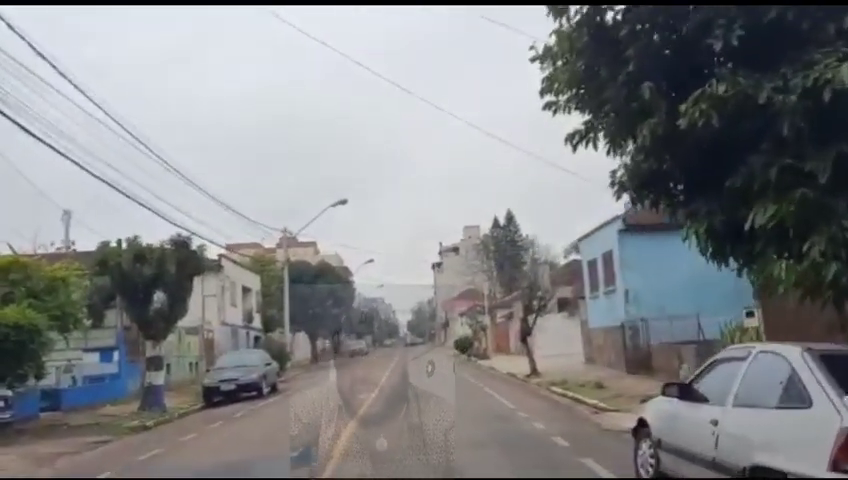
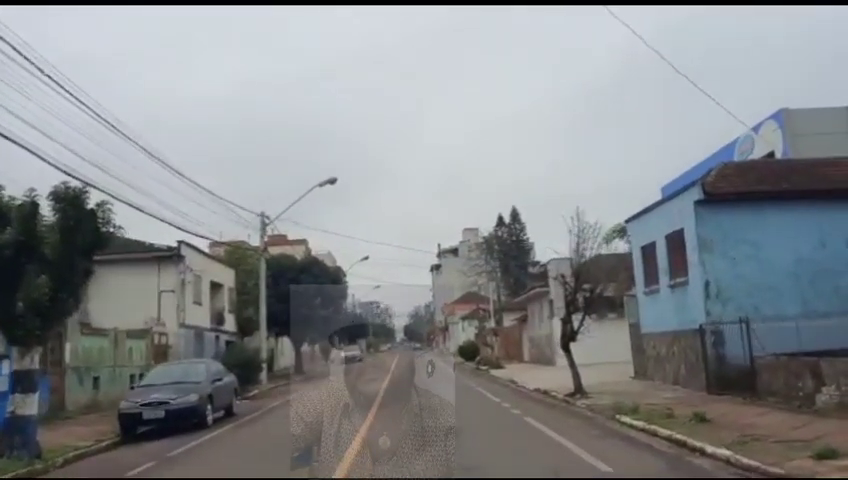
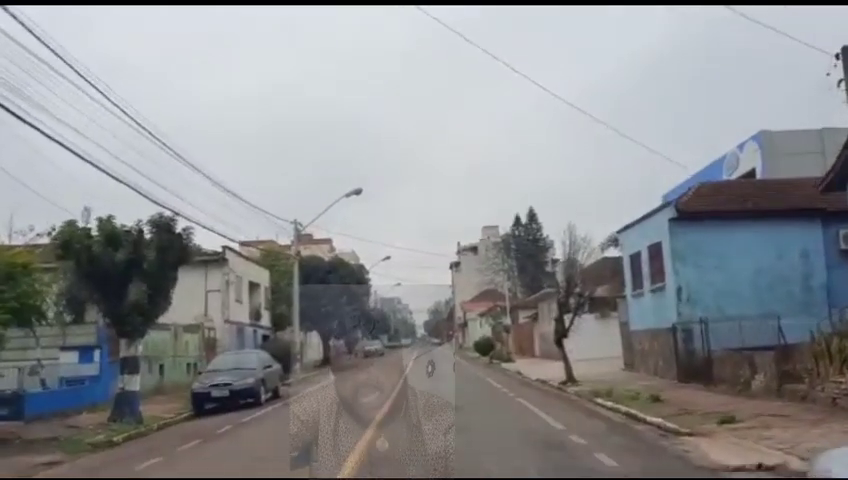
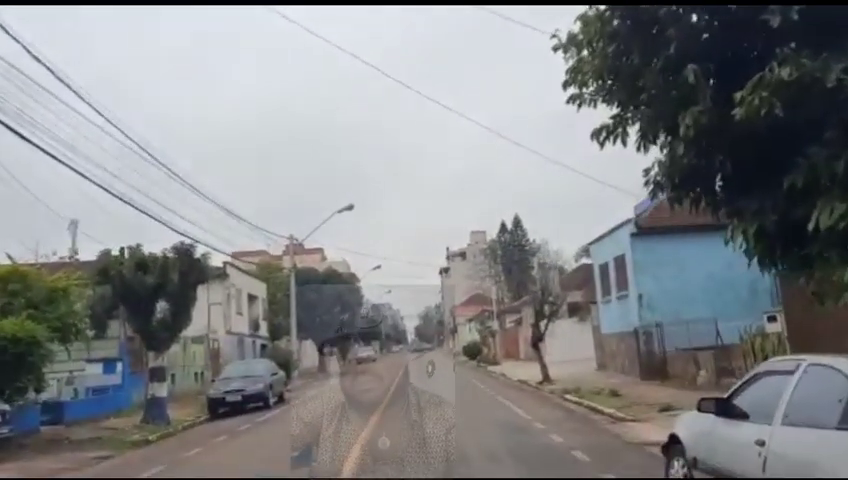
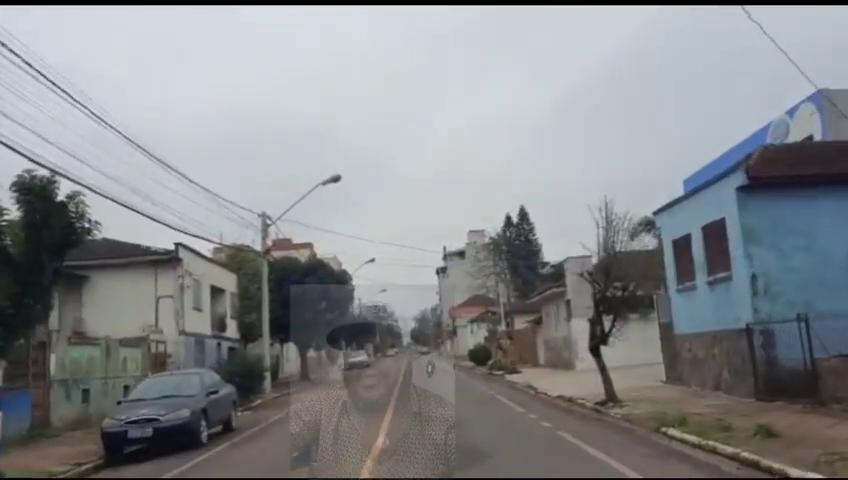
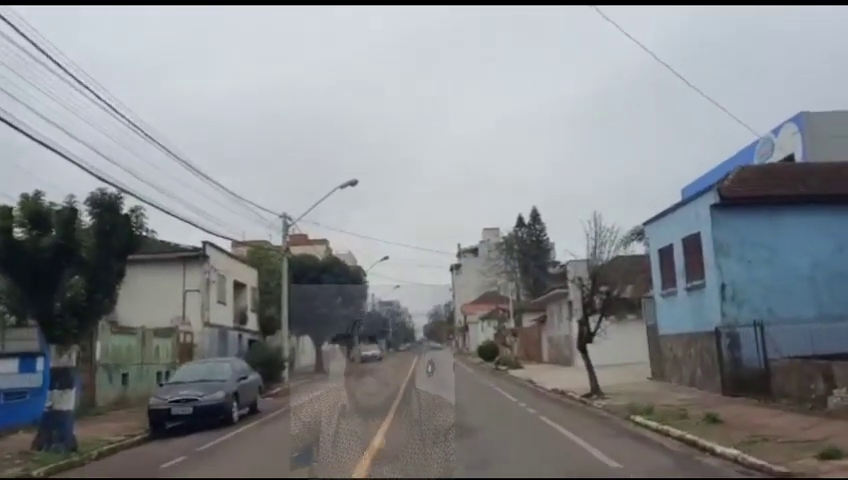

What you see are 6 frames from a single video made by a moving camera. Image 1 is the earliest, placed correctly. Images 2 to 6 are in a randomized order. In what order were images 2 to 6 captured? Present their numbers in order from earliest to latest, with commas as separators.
4, 3, 6, 2, 5
